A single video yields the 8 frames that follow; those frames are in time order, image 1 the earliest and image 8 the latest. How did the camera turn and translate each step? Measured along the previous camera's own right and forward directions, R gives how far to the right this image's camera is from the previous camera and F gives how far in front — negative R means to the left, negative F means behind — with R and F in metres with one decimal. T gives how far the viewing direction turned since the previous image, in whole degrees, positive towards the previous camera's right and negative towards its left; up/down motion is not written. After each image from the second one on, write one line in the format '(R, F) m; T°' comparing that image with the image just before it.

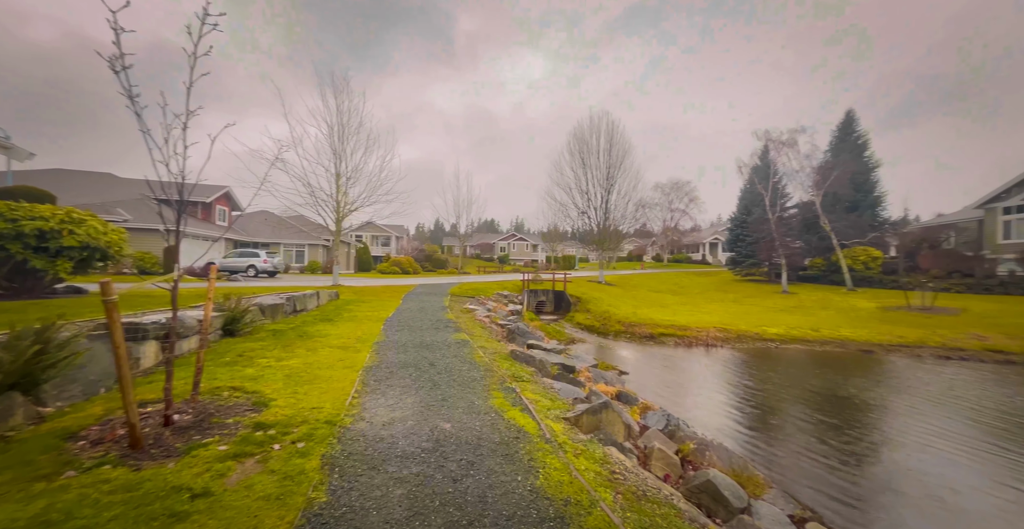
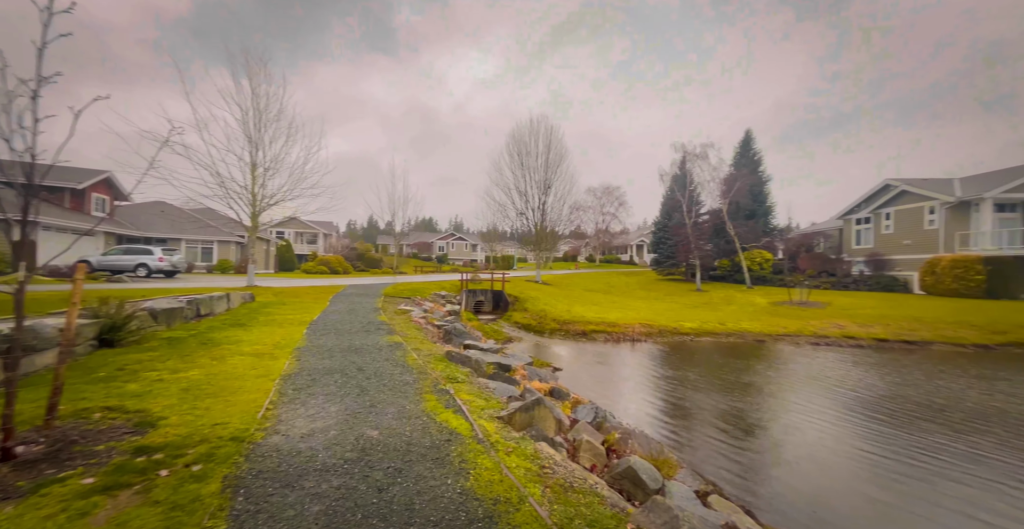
(0.0, 0.0) m; +8°
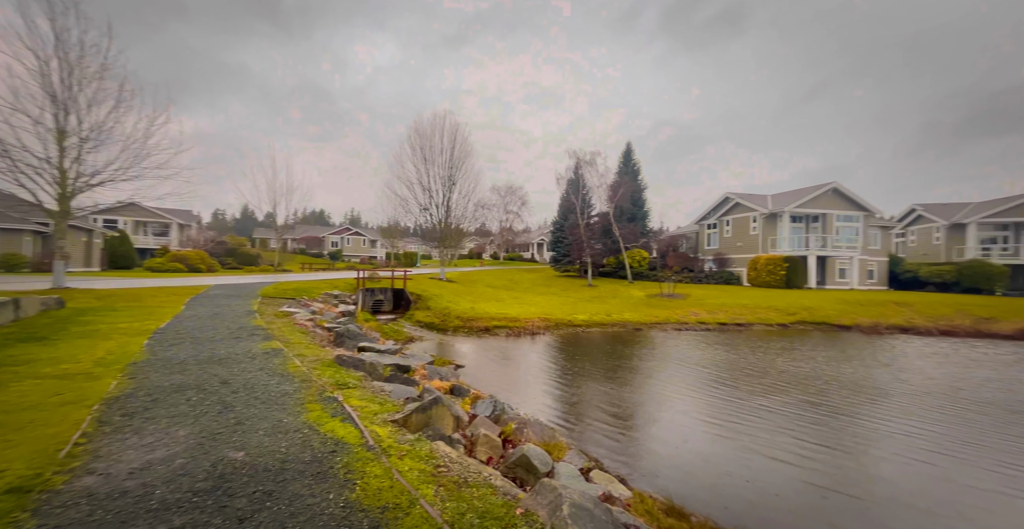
(+0.1, +0.1) m; +13°
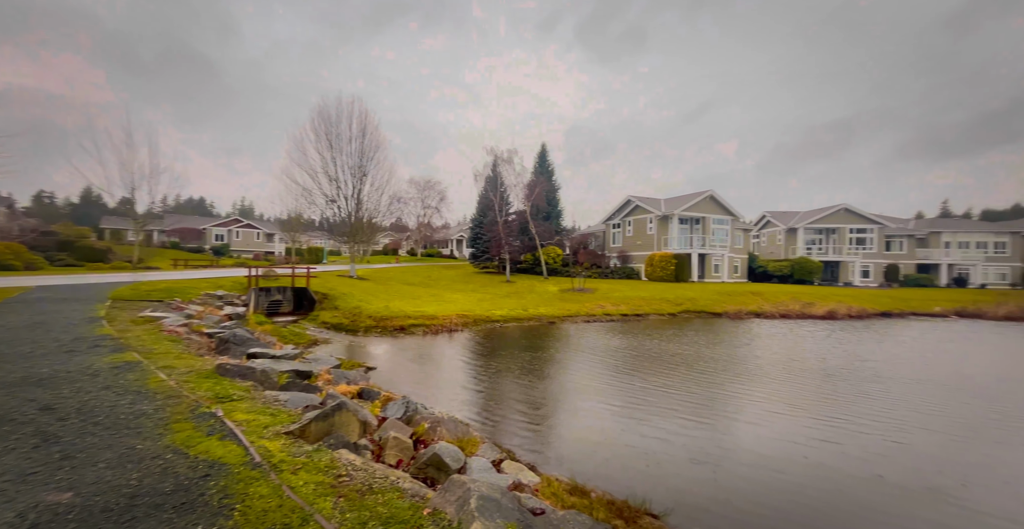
(+0.1, +0.2) m; +11°
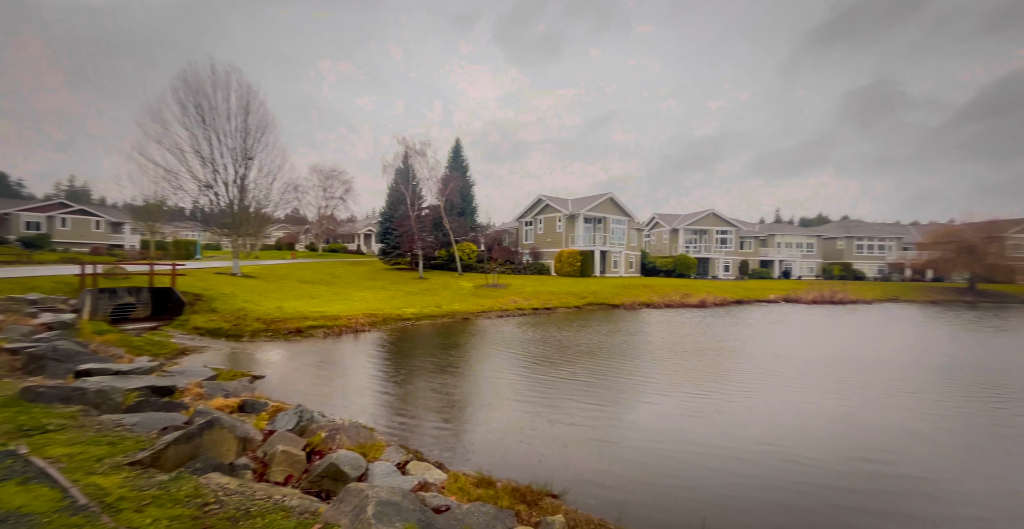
(+0.3, +0.3) m; +12°
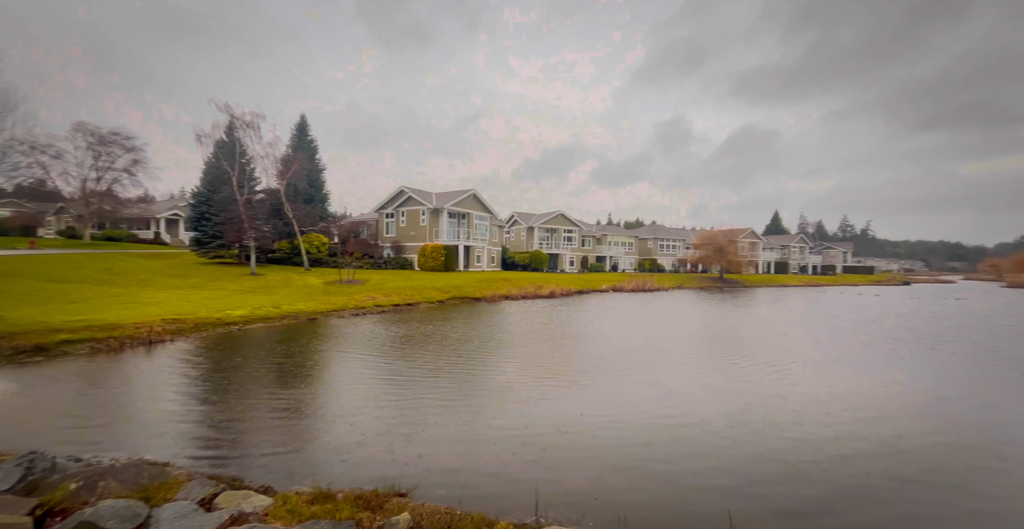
(+0.9, +0.8) m; +18°
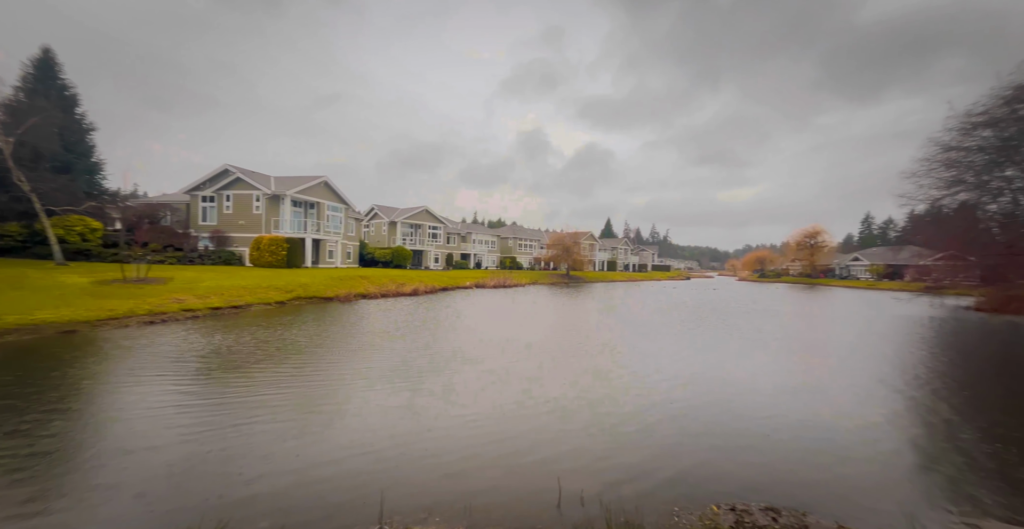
(+1.6, +2.4) m; +19°
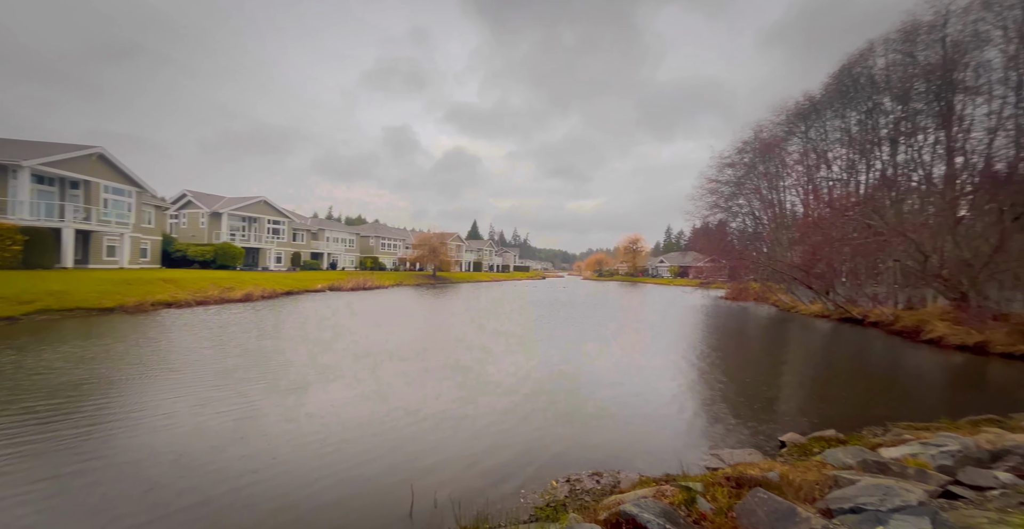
(+0.7, -1.0) m; +19°
